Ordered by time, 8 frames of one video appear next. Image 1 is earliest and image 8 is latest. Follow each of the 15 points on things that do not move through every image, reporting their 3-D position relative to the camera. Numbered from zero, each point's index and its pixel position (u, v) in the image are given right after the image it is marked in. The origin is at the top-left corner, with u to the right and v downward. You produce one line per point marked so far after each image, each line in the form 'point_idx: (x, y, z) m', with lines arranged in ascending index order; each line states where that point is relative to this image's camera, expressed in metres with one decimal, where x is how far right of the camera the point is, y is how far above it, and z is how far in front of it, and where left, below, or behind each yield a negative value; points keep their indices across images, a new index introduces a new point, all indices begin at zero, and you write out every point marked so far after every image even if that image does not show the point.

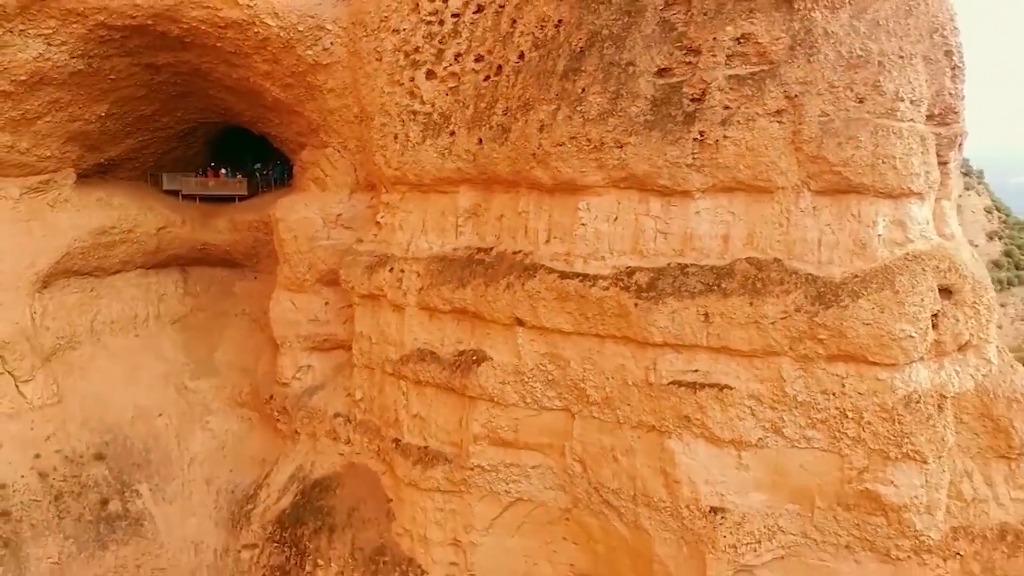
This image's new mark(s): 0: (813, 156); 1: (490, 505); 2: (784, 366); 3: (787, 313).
0: (+1.2, +0.5, +3.6) m
1: (-0.1, -1.1, +4.6) m
2: (+1.1, -0.3, +3.7) m
3: (+1.1, -0.1, +3.6) m
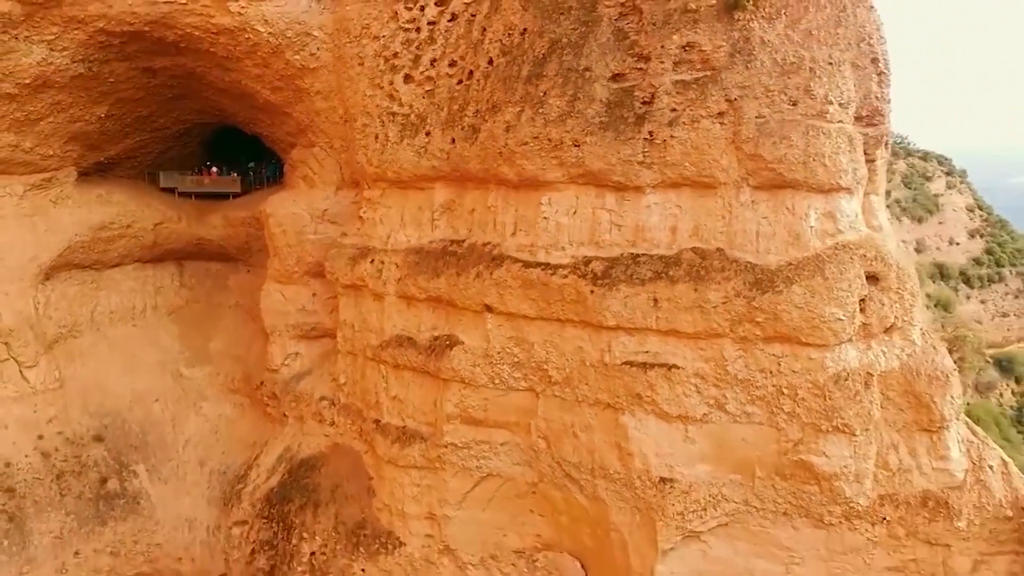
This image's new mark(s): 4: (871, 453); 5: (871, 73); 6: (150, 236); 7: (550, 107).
0: (+1.0, +0.6, +3.9) m
1: (-0.3, -1.0, +4.9) m
2: (+0.9, -0.3, +4.0) m
3: (+0.9, 0.0, +3.9) m
4: (+1.6, -0.7, +3.9) m
5: (+1.6, +1.0, +4.0) m
6: (-2.6, +0.4, +6.5) m
7: (+0.2, +0.9, +4.3) m
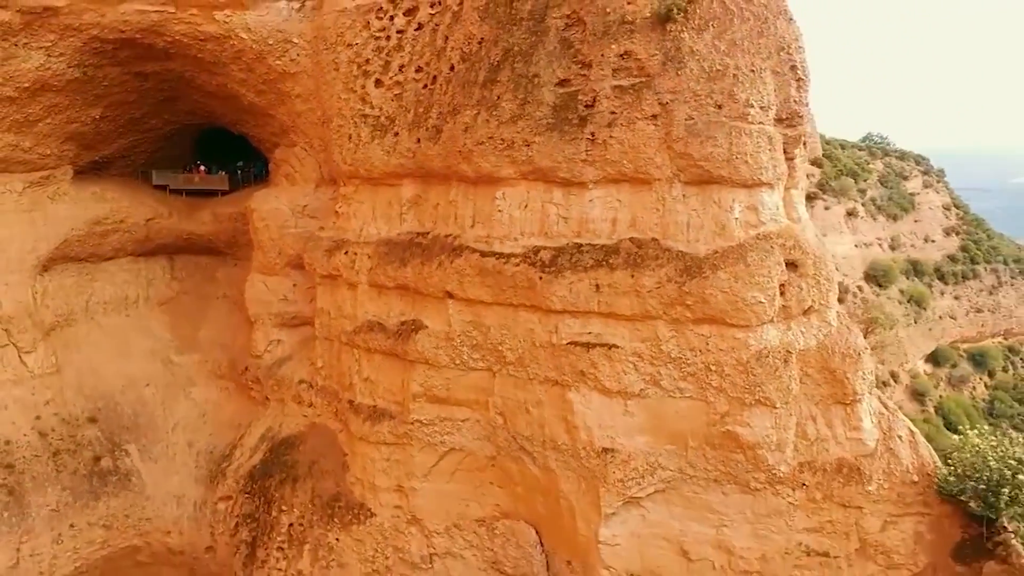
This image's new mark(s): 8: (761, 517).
0: (+0.8, +0.6, +4.3) m
1: (-0.5, -1.0, +5.3) m
2: (+0.7, -0.2, +4.4) m
3: (+0.7, 0.0, +4.3) m
4: (+1.3, -0.6, +4.3) m
5: (+1.3, +1.0, +4.4) m
6: (-2.8, +0.4, +6.9) m
7: (0.0, +0.9, +4.7) m
8: (+1.2, -1.1, +4.4) m
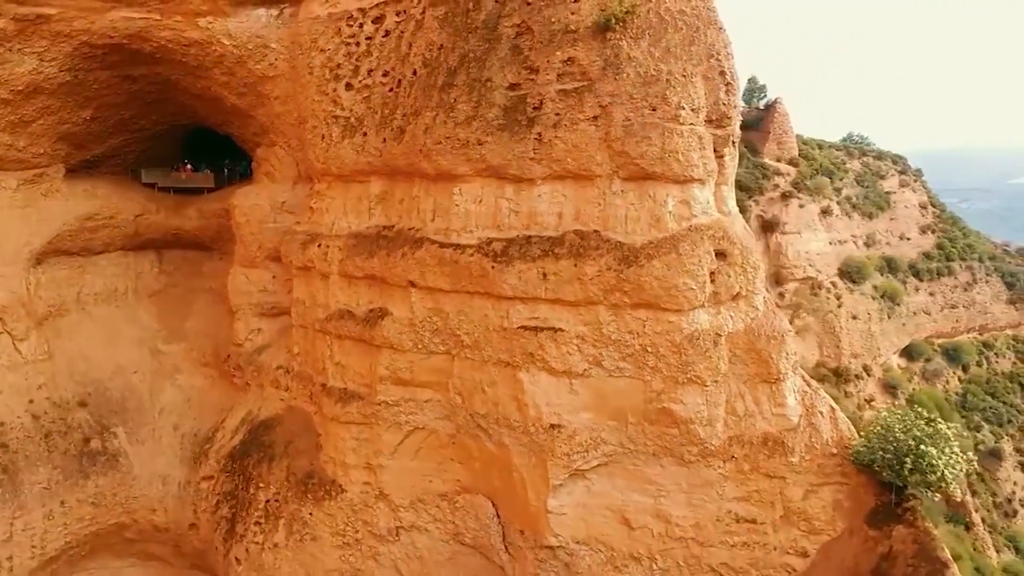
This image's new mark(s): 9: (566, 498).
0: (+0.6, +0.7, +4.7) m
1: (-0.7, -0.9, +5.7) m
2: (+0.5, -0.1, +4.8) m
3: (+0.5, +0.1, +4.7) m
4: (+1.1, -0.6, +4.7) m
5: (+1.1, +1.1, +4.8) m
6: (-3.0, +0.5, +7.3) m
7: (-0.3, +1.0, +5.1) m
8: (+1.0, -1.1, +4.8) m
9: (+0.3, -1.1, +4.9) m
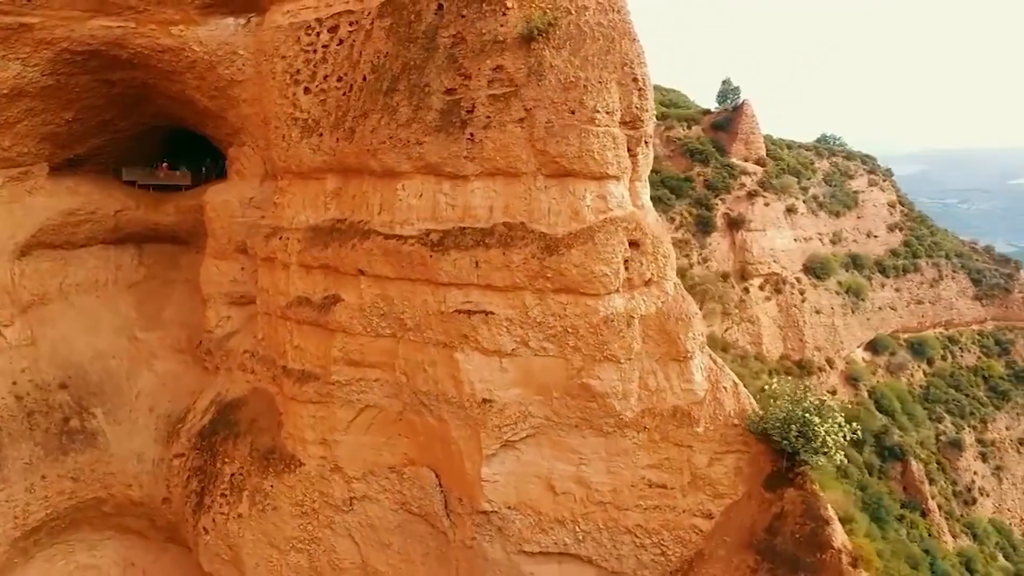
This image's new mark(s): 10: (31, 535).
0: (+0.2, +0.8, +5.2) m
1: (-1.1, -0.8, +6.2) m
2: (+0.1, -0.1, +5.2) m
3: (+0.1, +0.2, +5.2) m
4: (+0.7, -0.5, +5.2) m
5: (+0.7, +1.2, +5.3) m
6: (-3.4, +0.6, +7.8) m
7: (-0.7, +1.1, +5.5) m
8: (+0.6, -1.0, +5.3) m
9: (-0.1, -1.1, +5.4) m
10: (-3.7, -1.9, +7.0) m
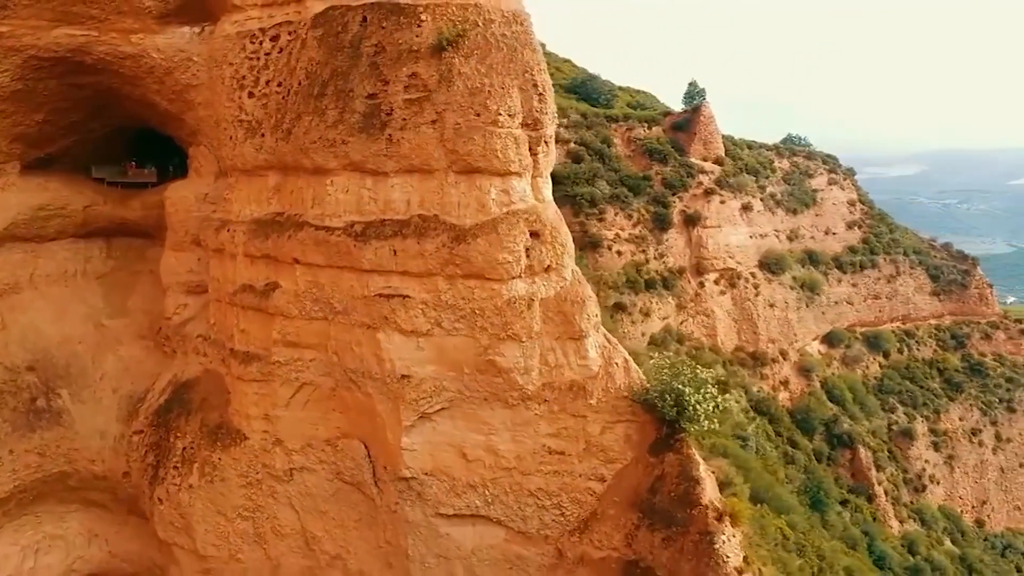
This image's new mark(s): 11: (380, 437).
0: (-0.4, +0.9, +5.7) m
1: (-1.7, -0.7, +6.7) m
2: (-0.5, 0.0, +5.8) m
3: (-0.5, +0.3, +5.7) m
4: (+0.1, -0.4, +5.7) m
5: (+0.1, +1.2, +5.8) m
6: (-4.0, +0.7, +8.3) m
7: (-1.2, +1.2, +6.1) m
8: (0.0, -0.9, +5.8) m
9: (-0.6, -1.0, +6.0) m
10: (-4.3, -1.8, +7.6) m
11: (-0.9, -1.0, +6.2) m
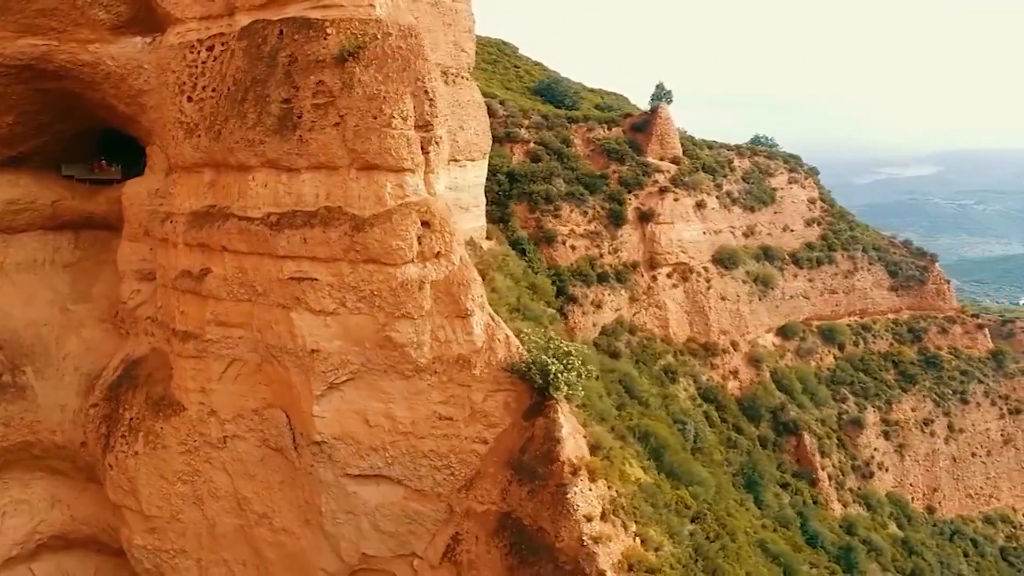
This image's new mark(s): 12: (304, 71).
0: (-1.1, +1.0, +6.4) m
1: (-2.4, -0.6, +7.5) m
2: (-1.2, +0.2, +6.5) m
3: (-1.2, +0.4, +6.5) m
4: (-0.6, -0.3, +6.5) m
5: (-0.6, +1.4, +6.5) m
6: (-4.7, +0.8, +9.1) m
7: (-2.0, +1.3, +6.8) m
8: (-0.7, -0.8, +6.5) m
9: (-1.4, -0.9, +6.7) m
10: (-5.0, -1.7, +8.3) m
11: (-1.7, -0.9, +7.0) m
12: (-1.5, +1.6, +6.6) m
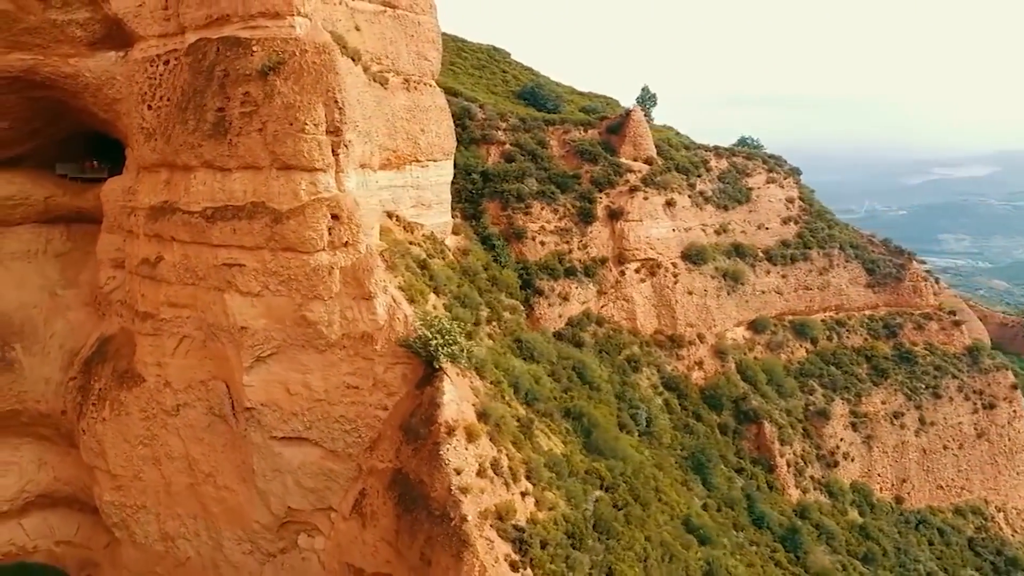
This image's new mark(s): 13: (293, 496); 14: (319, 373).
0: (-1.9, +1.1, +7.4) m
1: (-3.2, -0.5, +8.5) m
2: (-2.0, +0.3, +7.5) m
3: (-2.0, +0.5, +7.4) m
4: (-1.4, -0.2, +7.4) m
5: (-1.4, +1.5, +7.4) m
6: (-5.4, +0.9, +10.2) m
7: (-2.8, +1.4, +7.8) m
8: (-1.5, -0.6, +7.5) m
9: (-2.2, -0.7, +7.7) m
10: (-5.7, -1.5, +9.5) m
11: (-2.5, -0.8, +7.9) m
12: (-2.3, +1.7, +7.5) m
13: (-1.9, -1.8, +7.8) m
14: (-1.6, -0.7, +7.5) m
